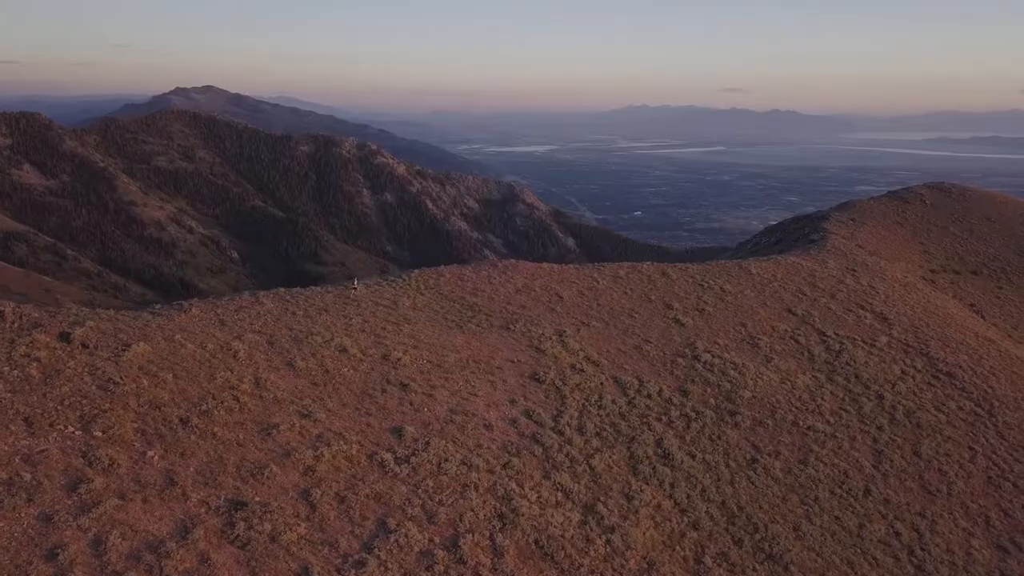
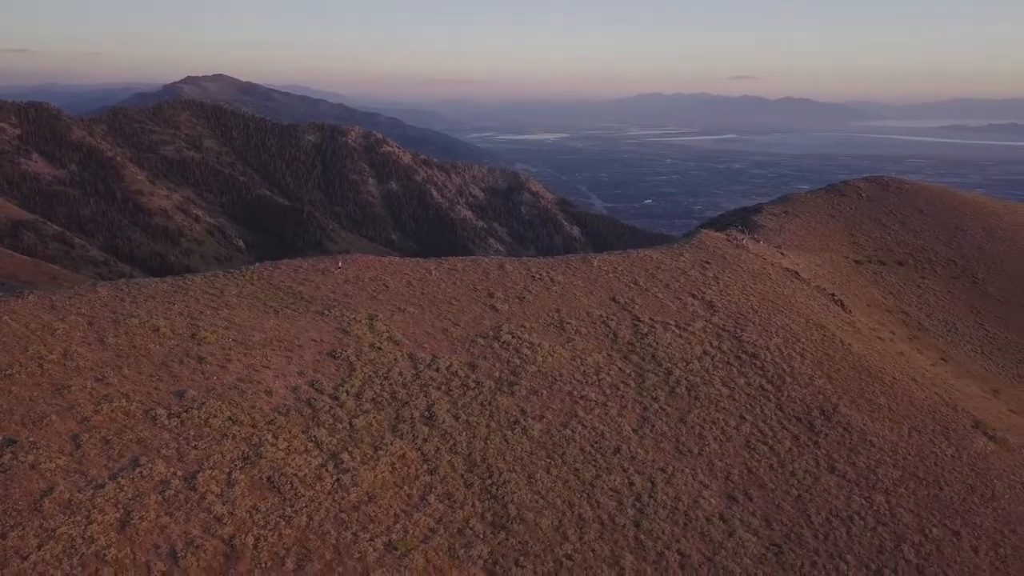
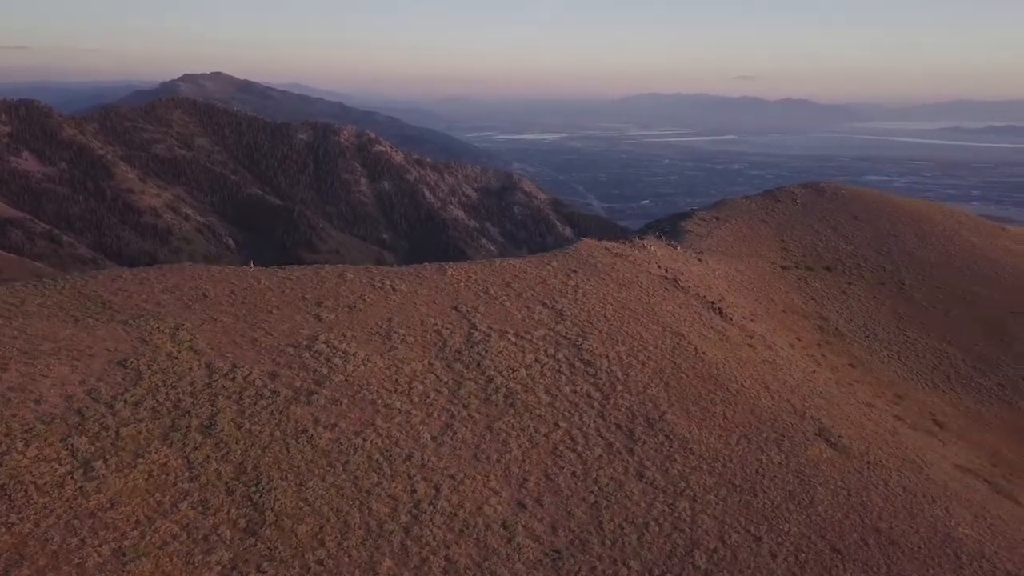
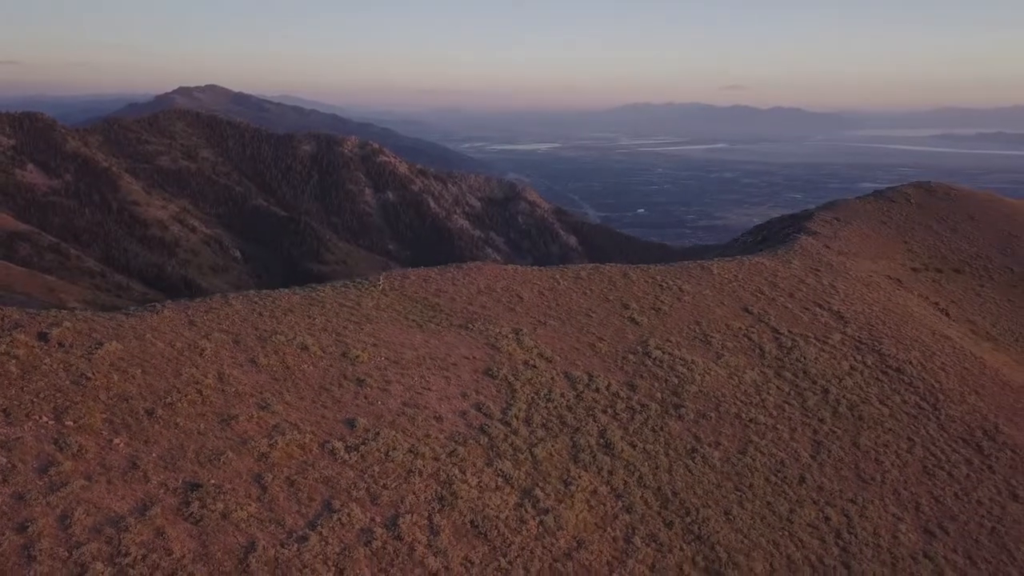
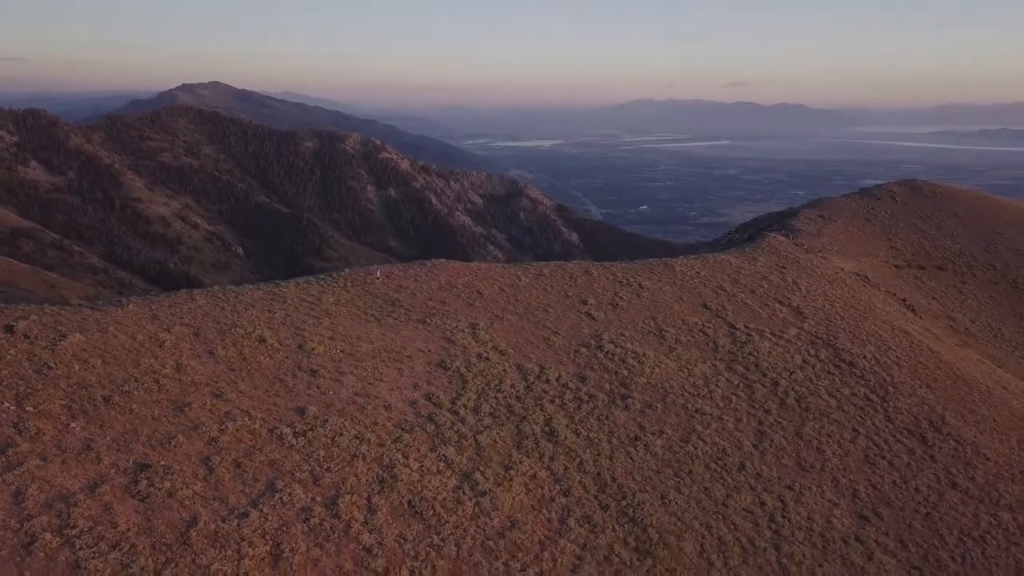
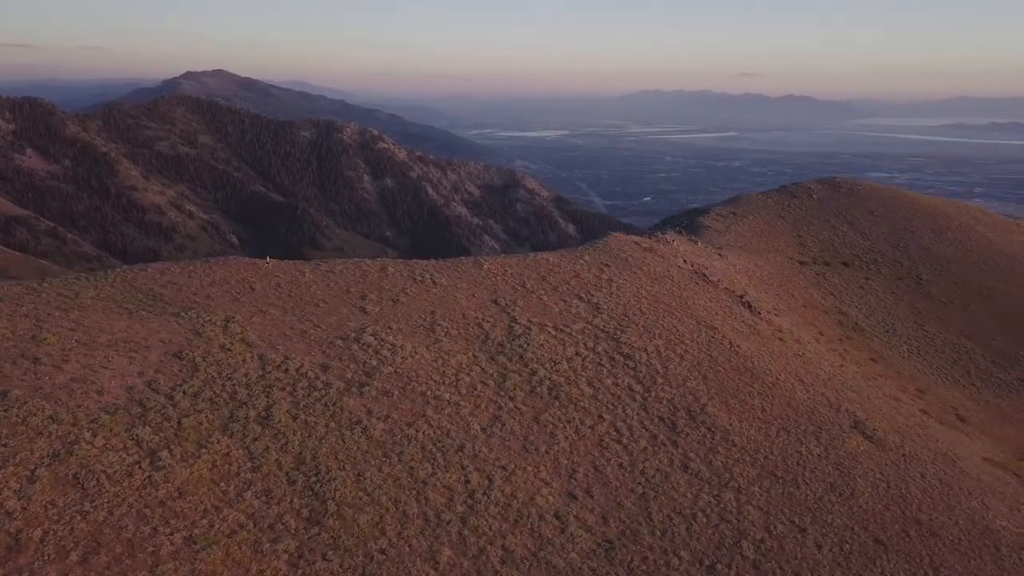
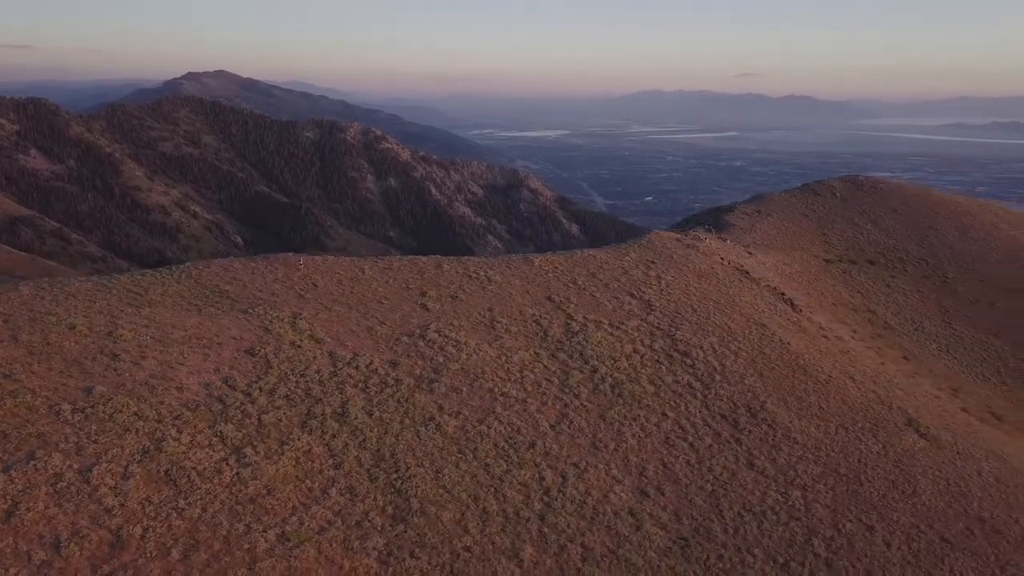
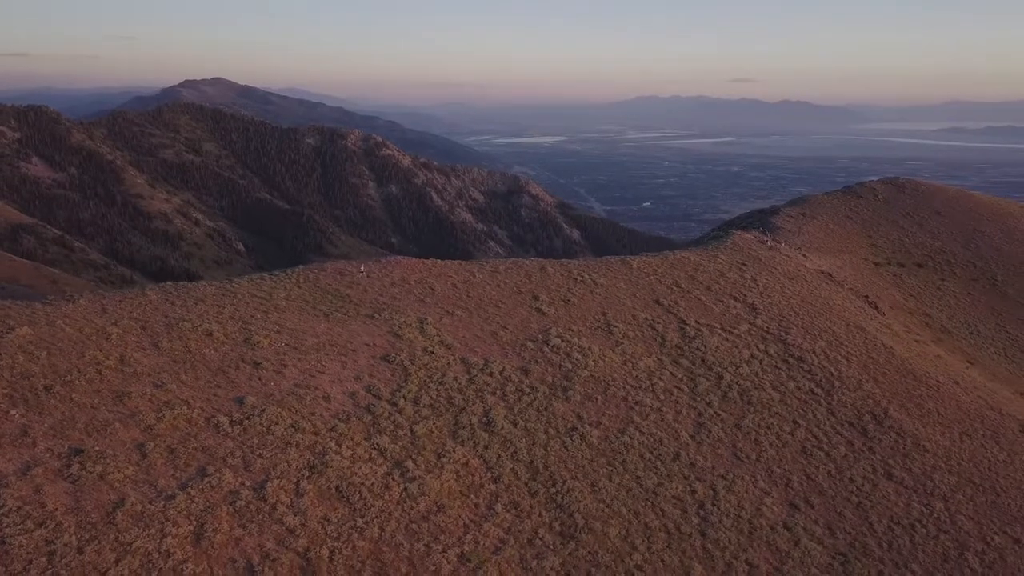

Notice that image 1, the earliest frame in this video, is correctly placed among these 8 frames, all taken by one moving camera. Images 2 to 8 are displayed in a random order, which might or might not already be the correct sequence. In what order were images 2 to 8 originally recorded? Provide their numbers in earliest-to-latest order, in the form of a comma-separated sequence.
4, 5, 8, 2, 7, 6, 3
